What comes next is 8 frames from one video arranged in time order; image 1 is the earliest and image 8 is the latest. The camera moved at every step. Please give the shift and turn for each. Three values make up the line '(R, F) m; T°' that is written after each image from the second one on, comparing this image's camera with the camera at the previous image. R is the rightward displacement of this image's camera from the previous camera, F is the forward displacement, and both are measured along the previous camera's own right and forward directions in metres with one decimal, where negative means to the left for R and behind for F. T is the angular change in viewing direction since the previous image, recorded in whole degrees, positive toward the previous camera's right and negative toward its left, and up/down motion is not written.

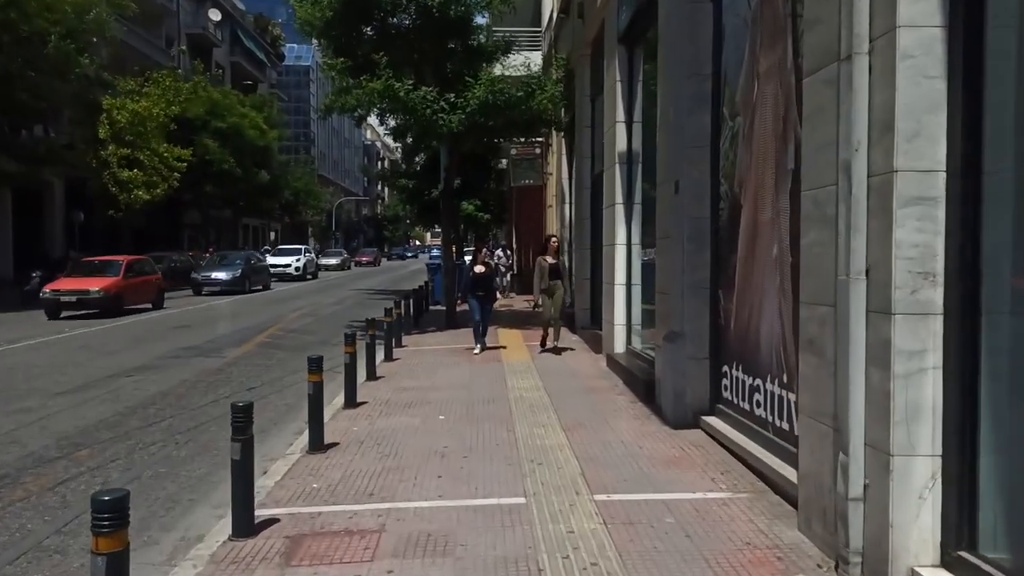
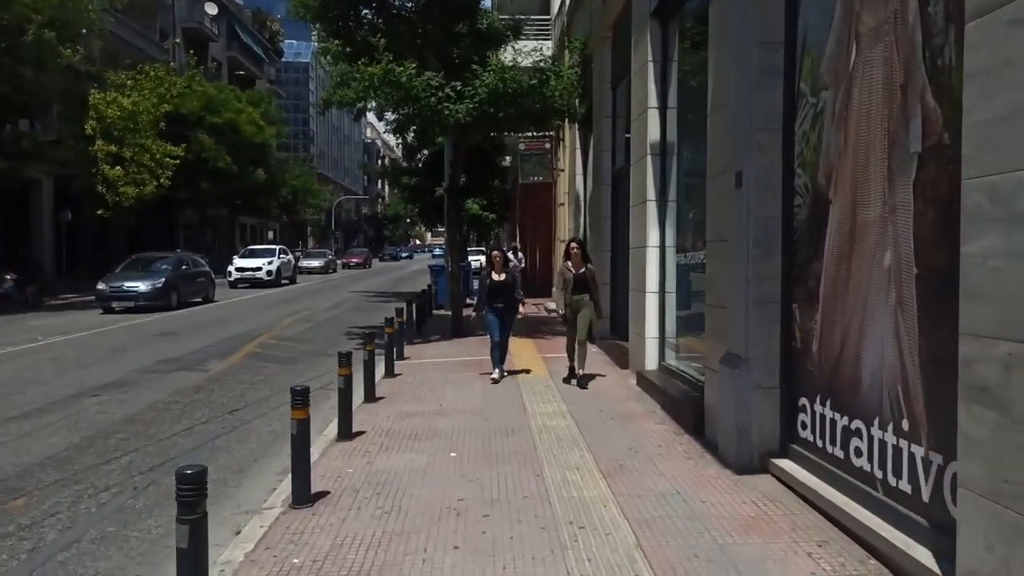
(-0.3, +1.5) m; 0°
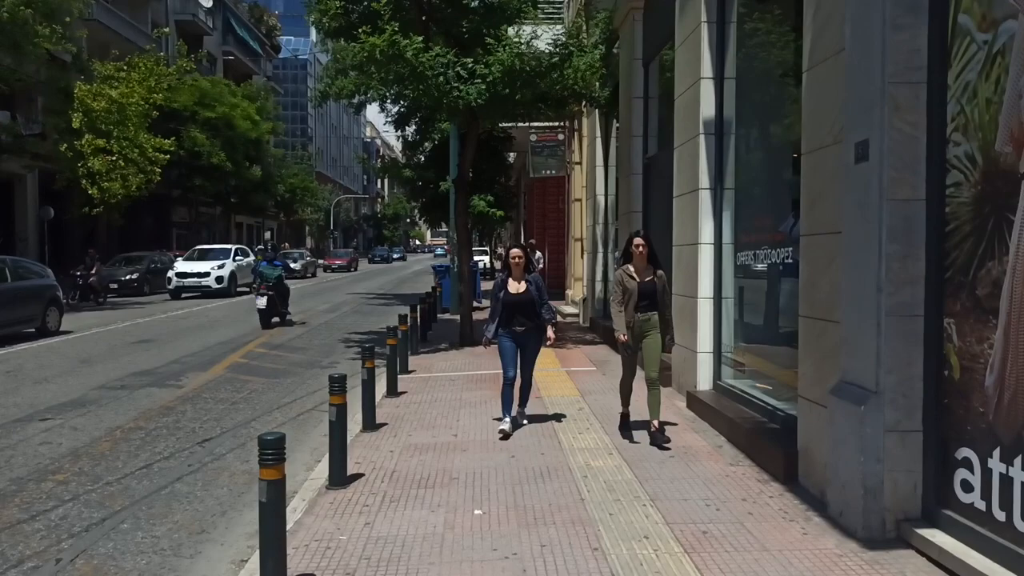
(-0.3, +1.8) m; 0°
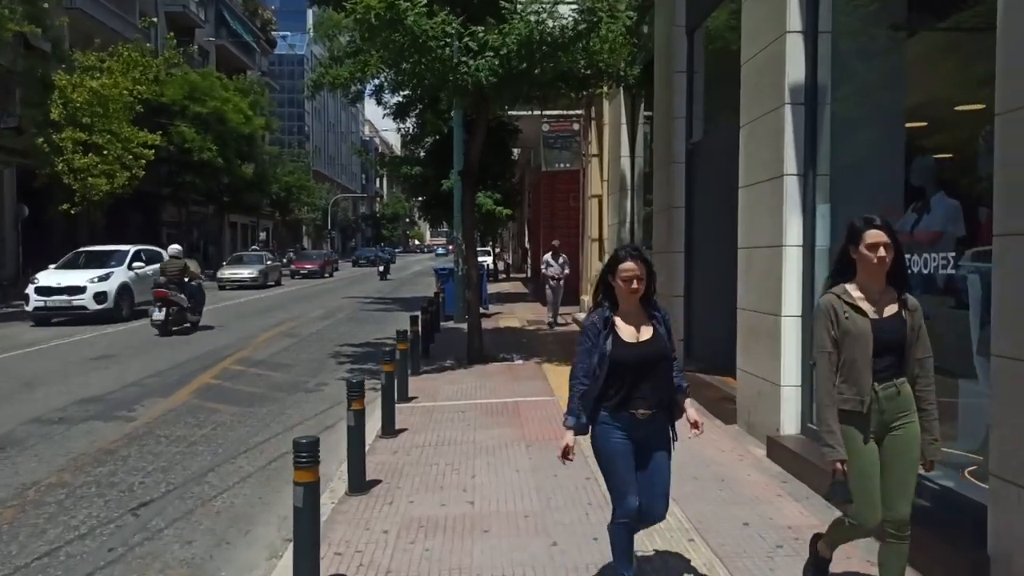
(-0.3, +2.1) m; 0°
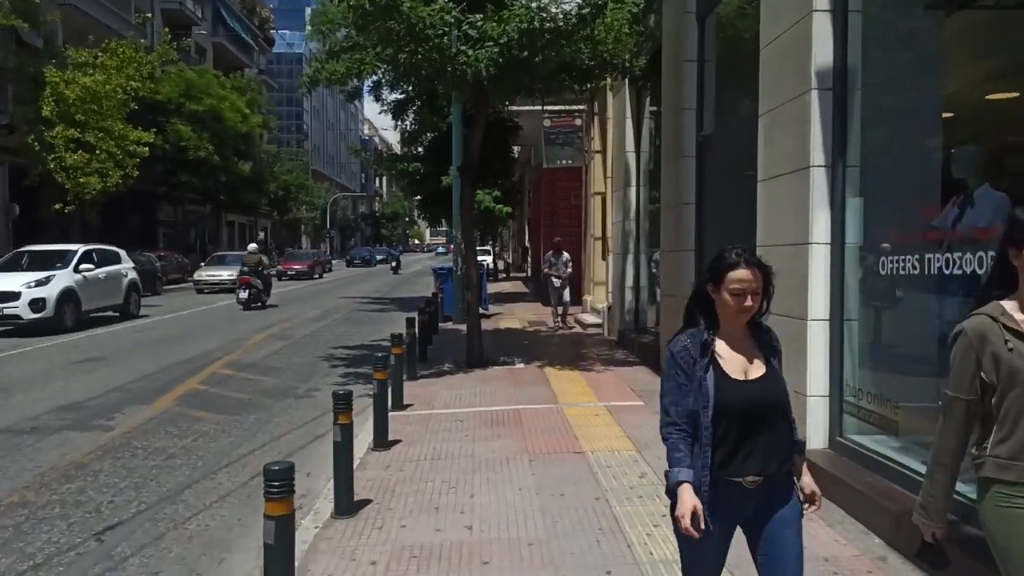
(0.0, +0.6) m; 0°
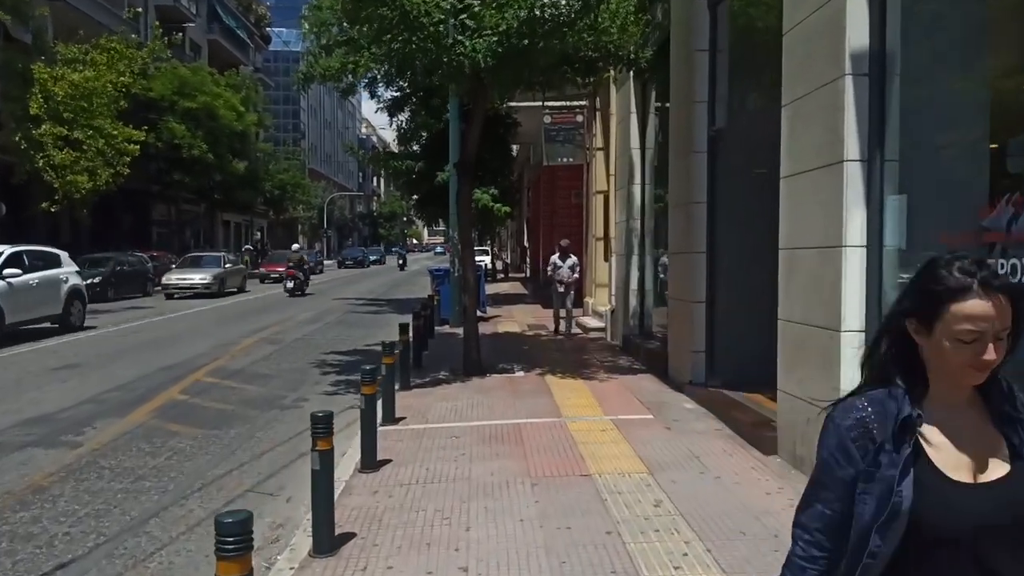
(0.0, +0.7) m; 0°
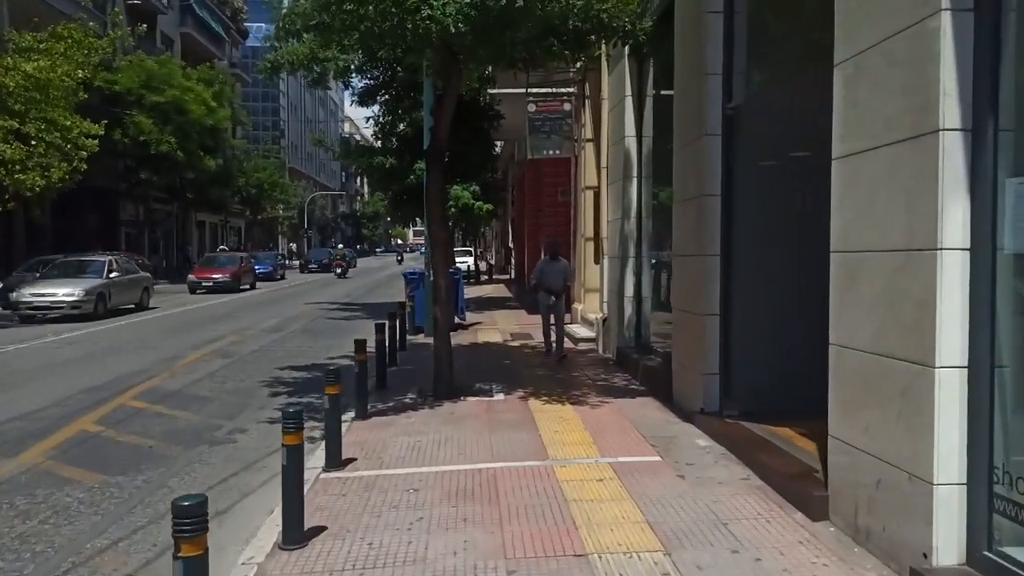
(+0.1, +1.8) m; +1°
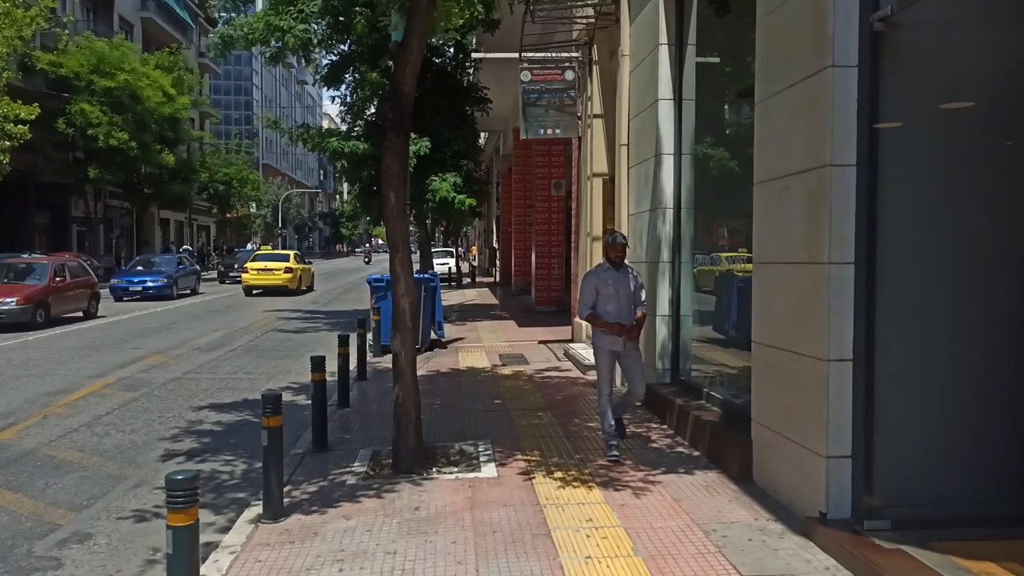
(-0.1, +3.4) m; +1°
